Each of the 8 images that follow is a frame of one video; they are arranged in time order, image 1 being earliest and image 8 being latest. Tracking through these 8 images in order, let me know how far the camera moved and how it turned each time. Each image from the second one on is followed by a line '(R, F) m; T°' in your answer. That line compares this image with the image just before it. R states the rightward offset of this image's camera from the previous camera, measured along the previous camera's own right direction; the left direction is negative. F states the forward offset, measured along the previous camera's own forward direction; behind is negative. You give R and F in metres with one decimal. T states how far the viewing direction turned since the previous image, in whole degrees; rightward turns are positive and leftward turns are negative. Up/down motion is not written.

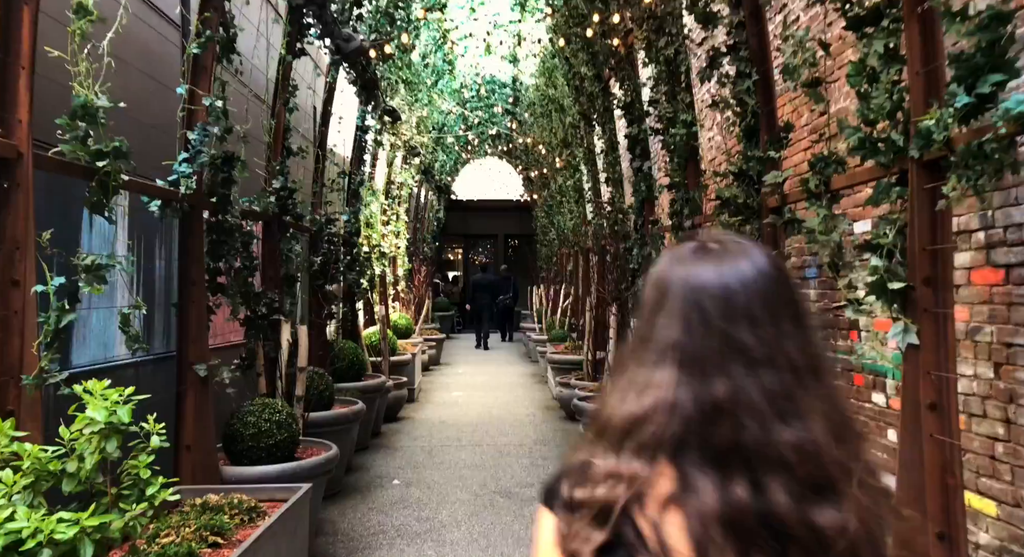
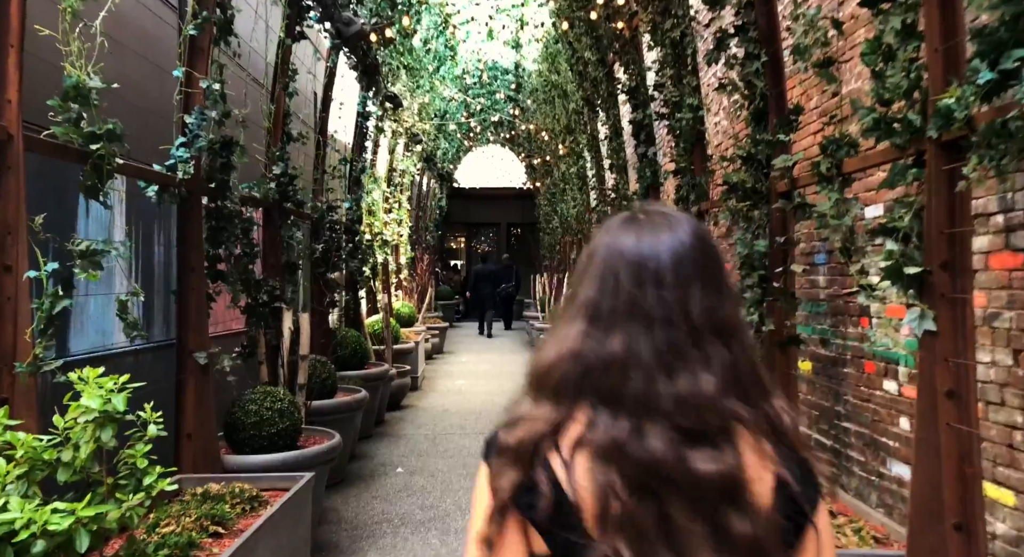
(0.0, +0.1) m; 0°
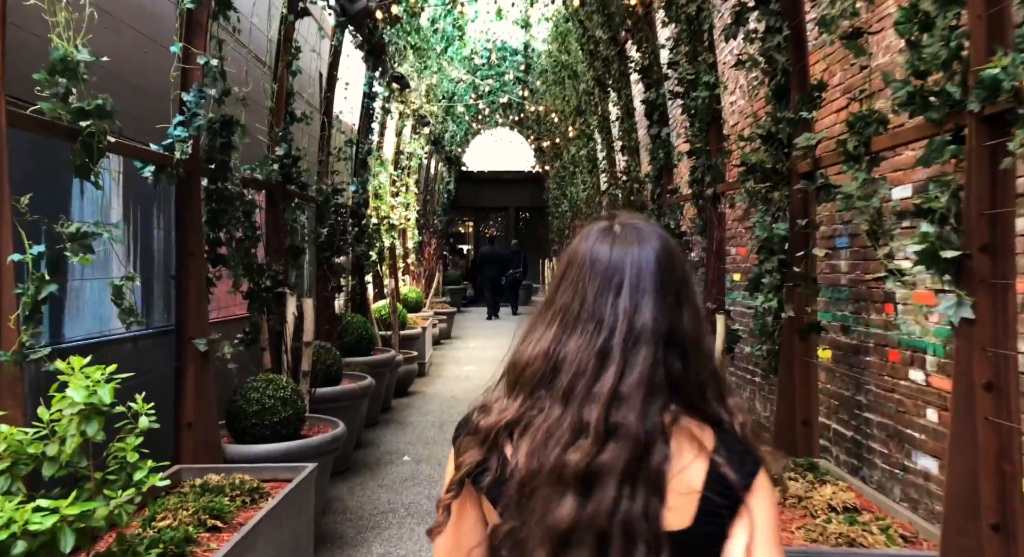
(0.0, +0.1) m; -1°
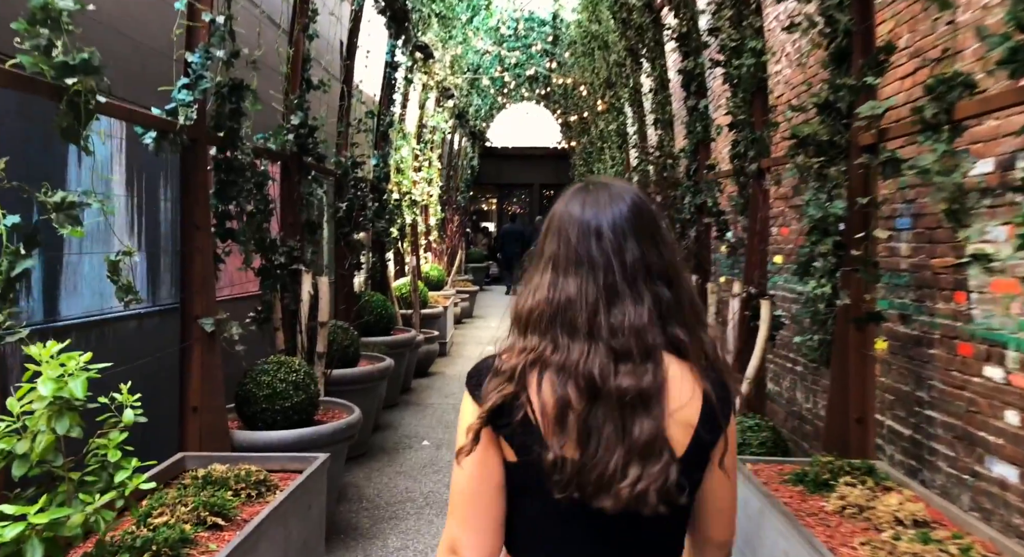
(0.0, +0.3) m; -2°
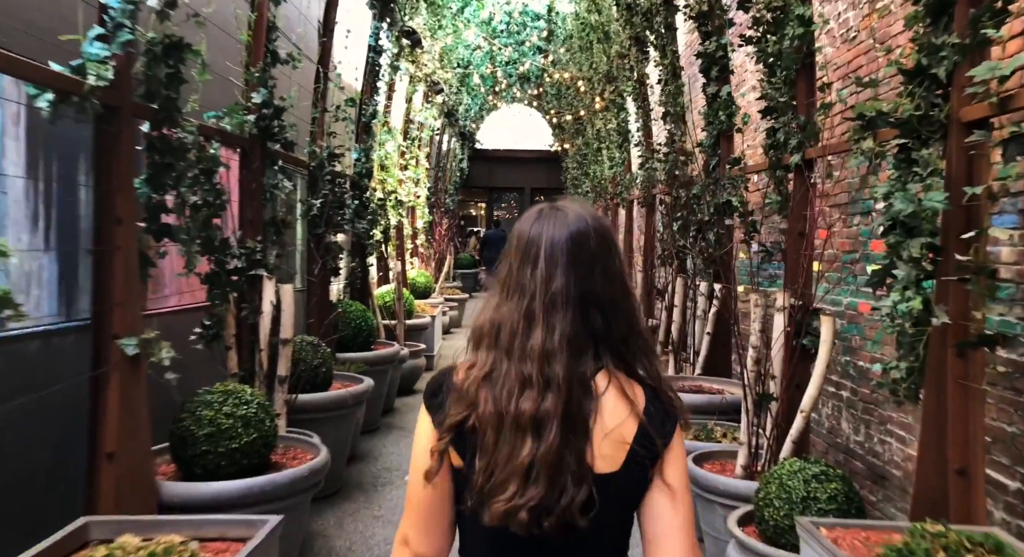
(-0.1, +0.7) m; +1°
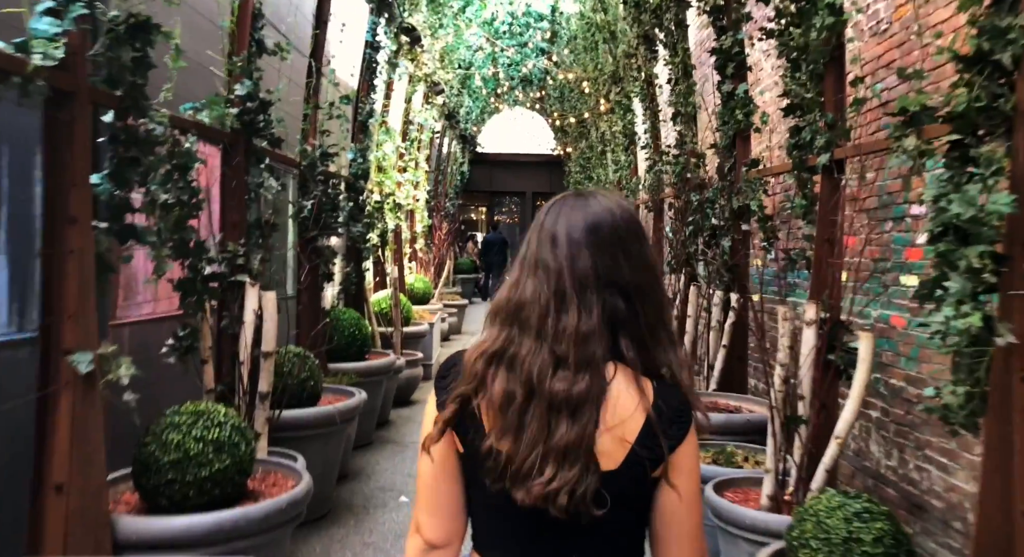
(0.0, +0.3) m; 0°
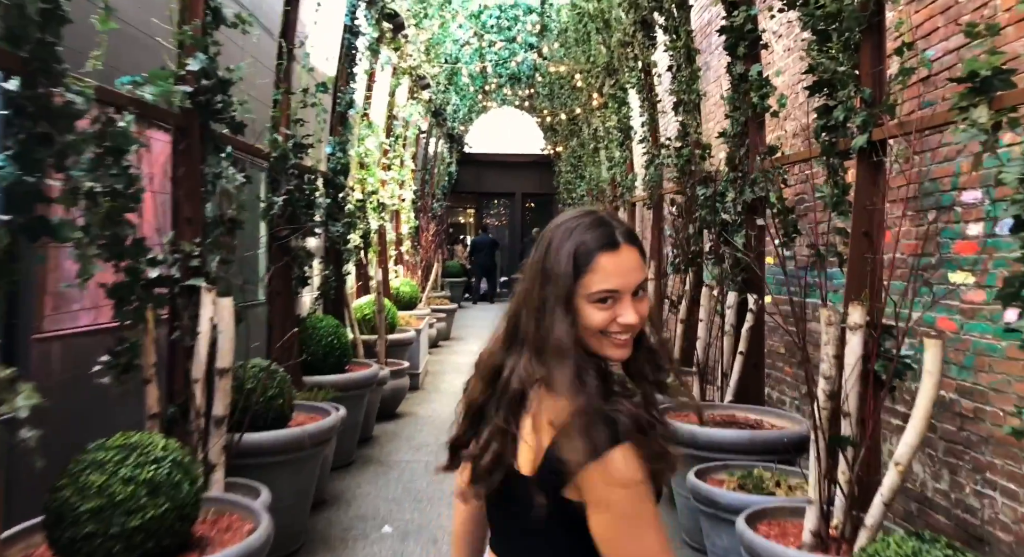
(0.0, +0.4) m; +1°
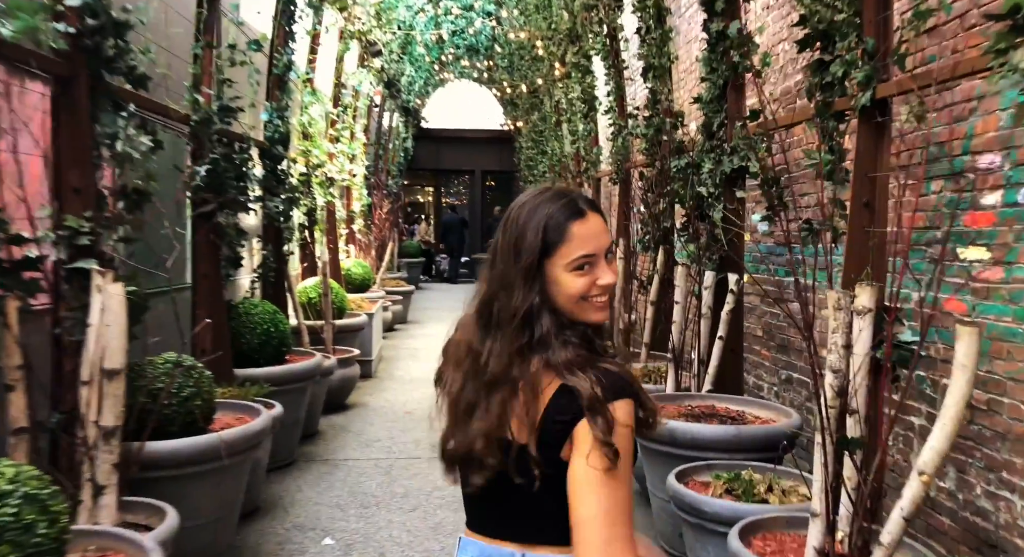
(0.0, +0.4) m; +3°
